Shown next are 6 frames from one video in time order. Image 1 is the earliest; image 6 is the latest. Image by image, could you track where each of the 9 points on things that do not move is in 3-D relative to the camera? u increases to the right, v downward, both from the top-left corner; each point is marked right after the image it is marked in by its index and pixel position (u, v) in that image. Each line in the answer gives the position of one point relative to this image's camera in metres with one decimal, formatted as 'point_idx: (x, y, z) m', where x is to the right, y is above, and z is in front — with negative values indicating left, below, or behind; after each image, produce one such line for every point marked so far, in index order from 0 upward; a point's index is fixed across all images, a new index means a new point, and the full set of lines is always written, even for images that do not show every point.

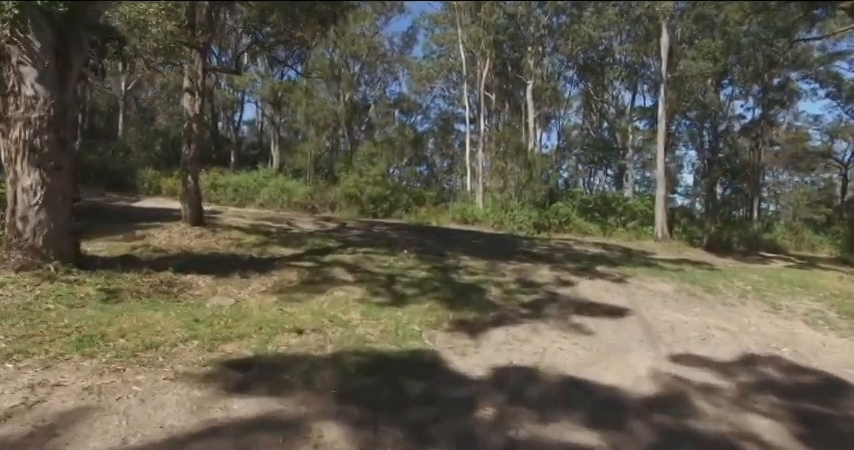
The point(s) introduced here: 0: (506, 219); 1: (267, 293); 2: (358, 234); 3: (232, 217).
0: (+3.0, +0.3, +19.6) m
1: (-1.8, -0.8, +6.0) m
2: (-1.6, -0.2, +12.1) m
3: (-4.9, +0.2, +13.1) m
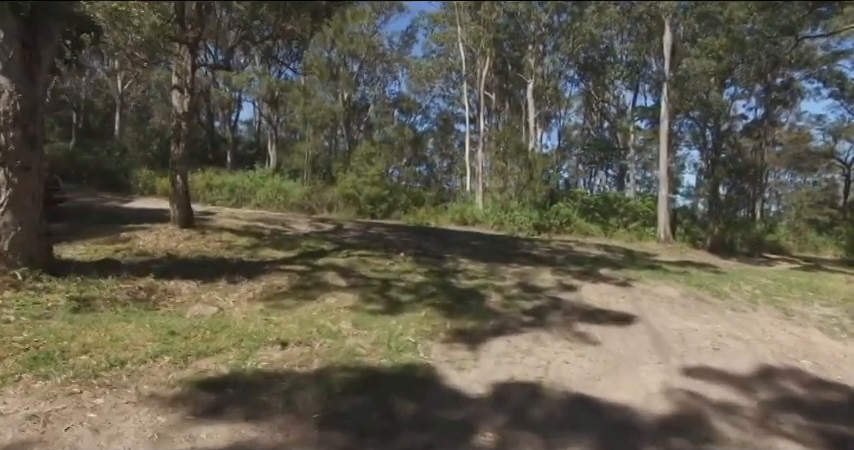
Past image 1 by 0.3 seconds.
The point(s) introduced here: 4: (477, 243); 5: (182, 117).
0: (+2.9, +0.2, +19.3) m
1: (-1.9, -0.8, +5.6) m
2: (-1.6, -0.3, +11.7) m
3: (-5.0, +0.2, +12.8) m
4: (+1.2, -0.4, +12.7) m
5: (-4.2, +1.8, +8.8) m
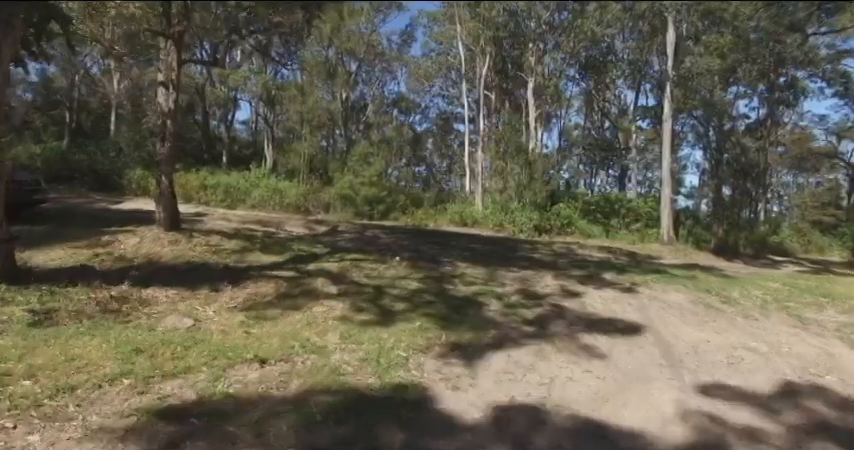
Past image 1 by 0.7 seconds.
0: (+2.9, +0.2, +18.9) m
1: (-1.9, -0.9, +5.3) m
2: (-1.7, -0.3, +11.4) m
3: (-5.0, +0.1, +12.4) m
4: (+1.2, -0.5, +12.3) m
5: (-4.2, +1.8, +8.4) m
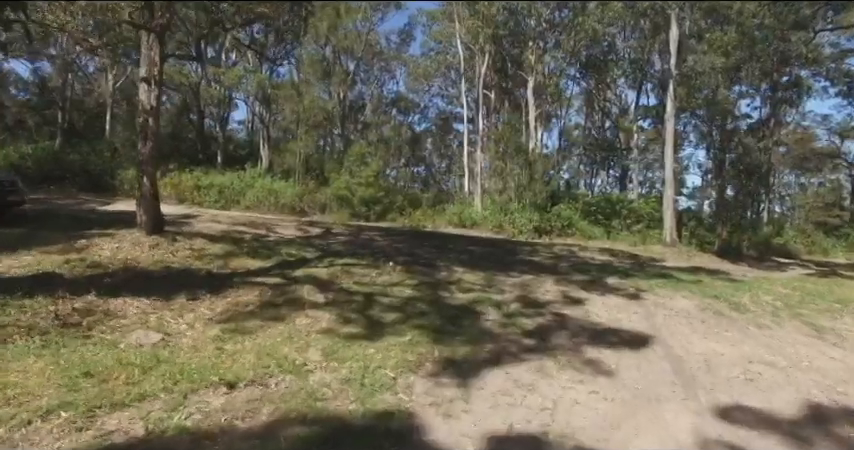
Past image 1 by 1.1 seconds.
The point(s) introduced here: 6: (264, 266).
0: (+2.8, +0.1, +18.5) m
1: (-2.0, -0.9, +4.9) m
2: (-1.8, -0.3, +11.0) m
3: (-5.1, +0.1, +12.0) m
4: (+1.1, -0.5, +11.9) m
5: (-4.3, +1.7, +8.0) m
6: (-2.3, -0.6, +7.2) m
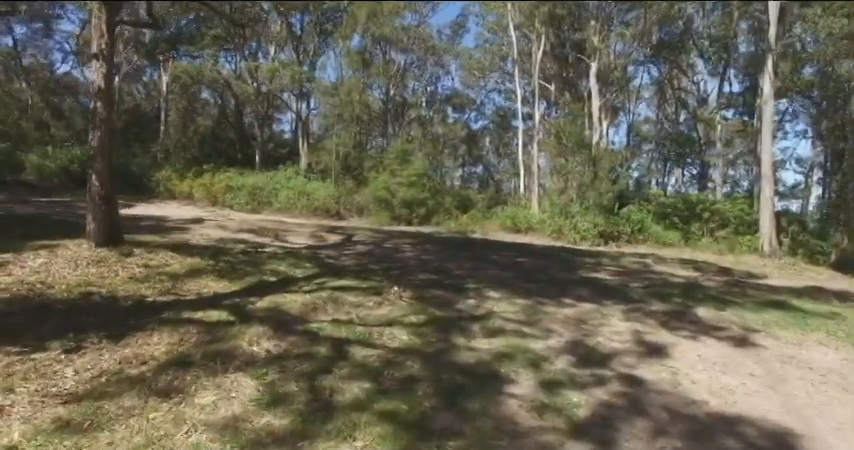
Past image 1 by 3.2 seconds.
0: (+4.2, 0.0, +16.0) m
1: (-2.2, -1.0, +3.0) m
2: (-1.2, -0.5, +9.1) m
3: (-4.4, 0.0, +10.5) m
4: (+1.7, -0.7, +9.6) m
5: (-4.1, +1.6, +6.4) m
6: (-2.1, -0.7, +5.4) m
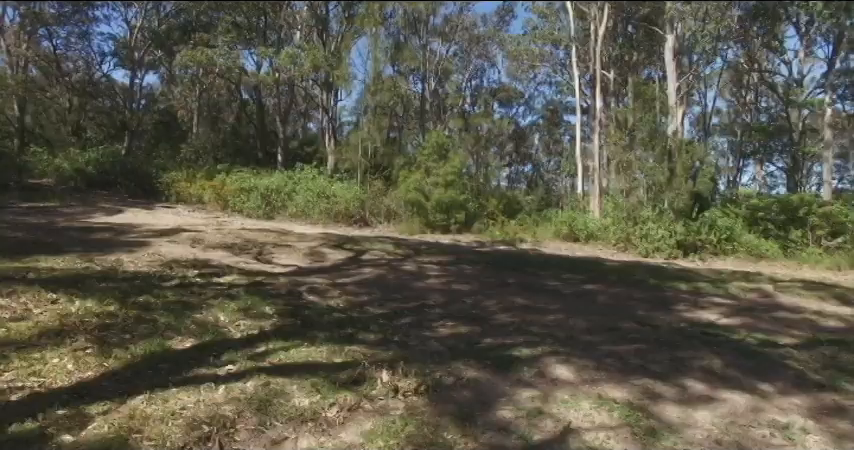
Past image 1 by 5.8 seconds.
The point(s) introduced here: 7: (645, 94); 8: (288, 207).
0: (+5.2, -0.3, +12.8) m
1: (-2.3, -1.2, +0.4) m
2: (-0.8, -0.7, +6.4) m
3: (-3.9, -0.3, +8.1) m
4: (+2.1, -0.9, +6.7) m
5: (-3.9, +1.4, +4.0) m
6: (-2.1, -0.9, +2.8) m
7: (+8.1, +5.0, +19.3) m
8: (-4.1, +0.5, +15.2) m
